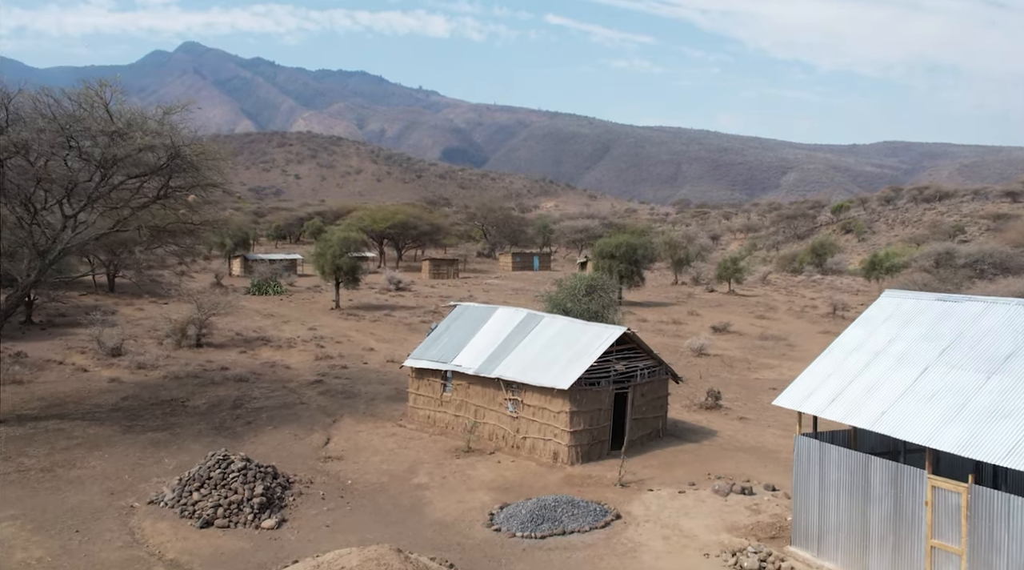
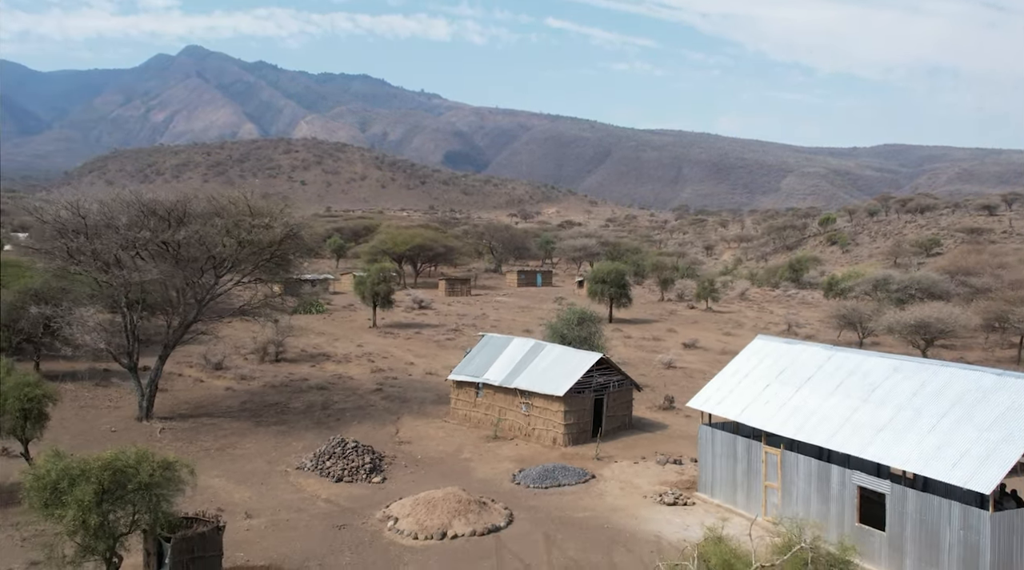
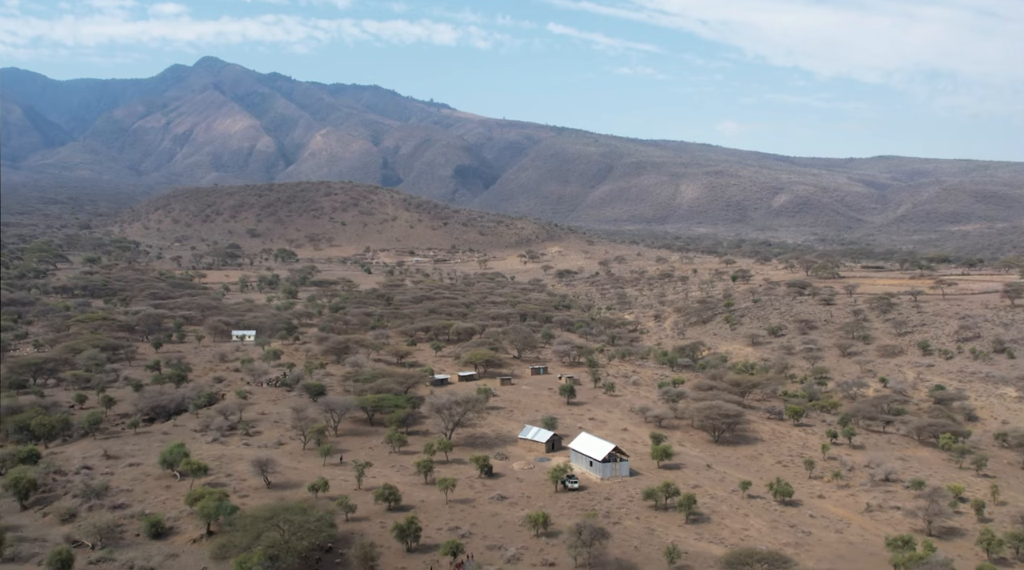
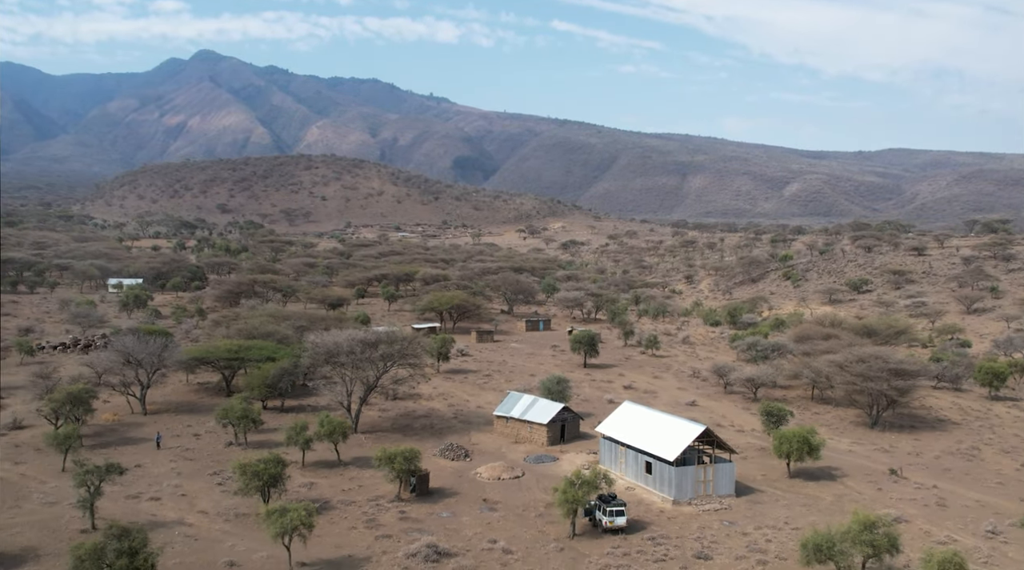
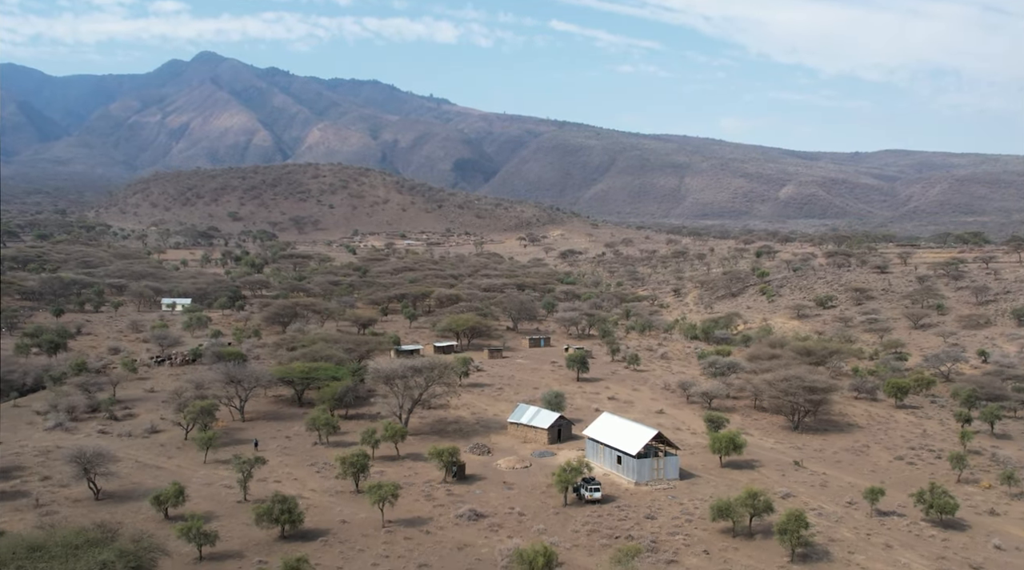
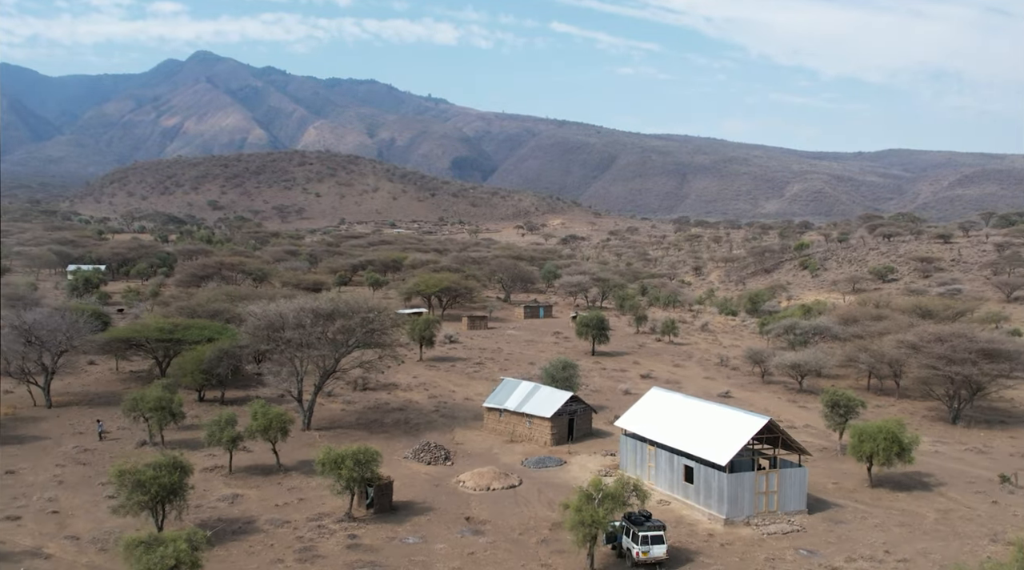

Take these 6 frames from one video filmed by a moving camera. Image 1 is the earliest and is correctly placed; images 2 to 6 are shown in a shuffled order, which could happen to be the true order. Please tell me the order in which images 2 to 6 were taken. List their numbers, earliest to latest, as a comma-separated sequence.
2, 6, 4, 5, 3
